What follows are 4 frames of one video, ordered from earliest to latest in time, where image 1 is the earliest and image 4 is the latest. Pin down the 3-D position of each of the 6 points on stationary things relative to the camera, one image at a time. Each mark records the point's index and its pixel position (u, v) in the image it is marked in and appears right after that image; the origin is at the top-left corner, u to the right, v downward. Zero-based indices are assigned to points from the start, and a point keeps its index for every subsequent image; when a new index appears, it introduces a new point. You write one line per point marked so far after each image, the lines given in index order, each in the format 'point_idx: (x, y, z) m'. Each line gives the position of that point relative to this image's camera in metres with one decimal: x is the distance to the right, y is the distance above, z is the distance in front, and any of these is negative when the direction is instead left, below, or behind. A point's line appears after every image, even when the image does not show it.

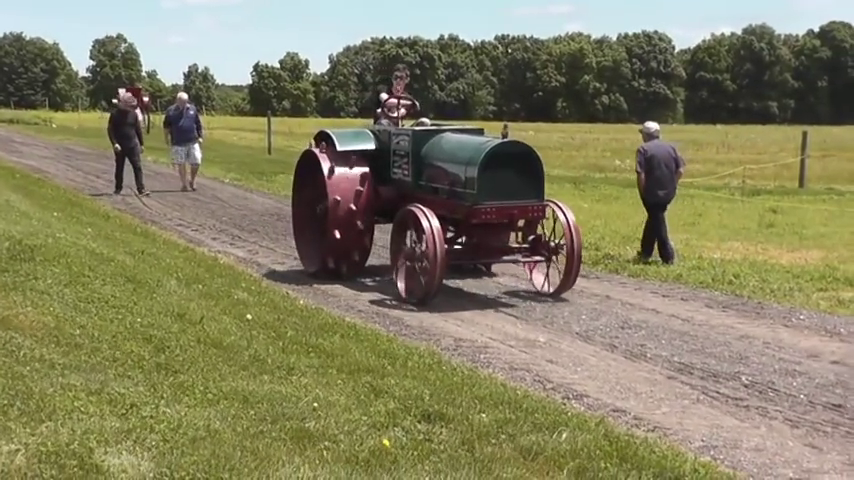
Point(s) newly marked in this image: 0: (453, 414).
0: (+0.1, -0.9, +6.9) m
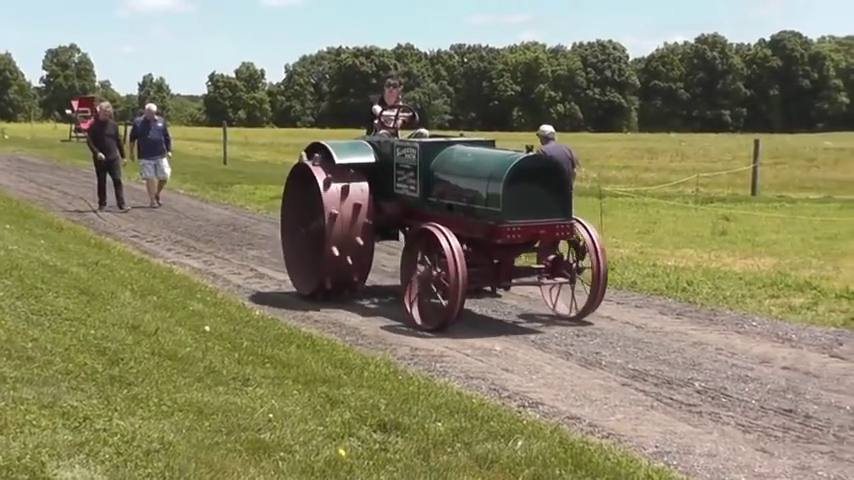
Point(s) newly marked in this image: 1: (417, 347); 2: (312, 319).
0: (-0.1, -1.0, +6.9) m
1: (-0.1, -0.8, +9.3) m
2: (-0.9, -0.6, +10.2) m
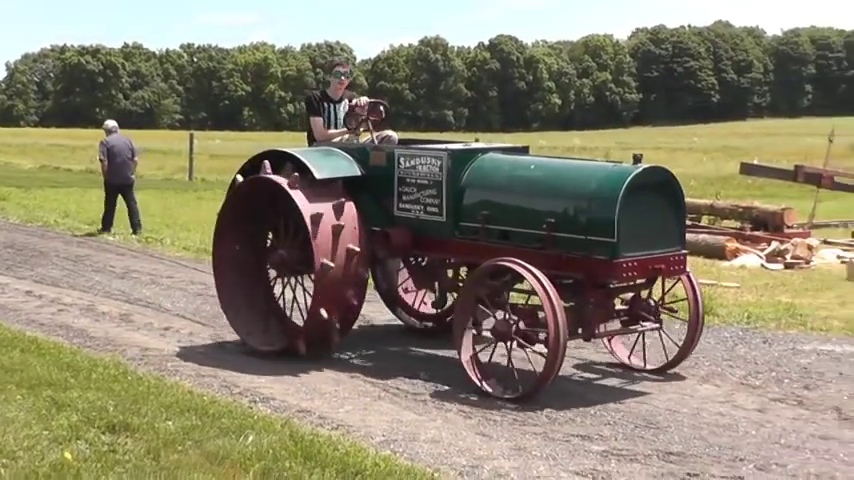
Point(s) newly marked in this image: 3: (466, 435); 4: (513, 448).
0: (-1.5, -1.0, +6.9) m
1: (-2.0, -0.8, +9.2) m
2: (-3.0, -0.6, +10.0) m
3: (+0.2, -1.1, +7.2) m
4: (+0.5, -1.1, +7.0) m
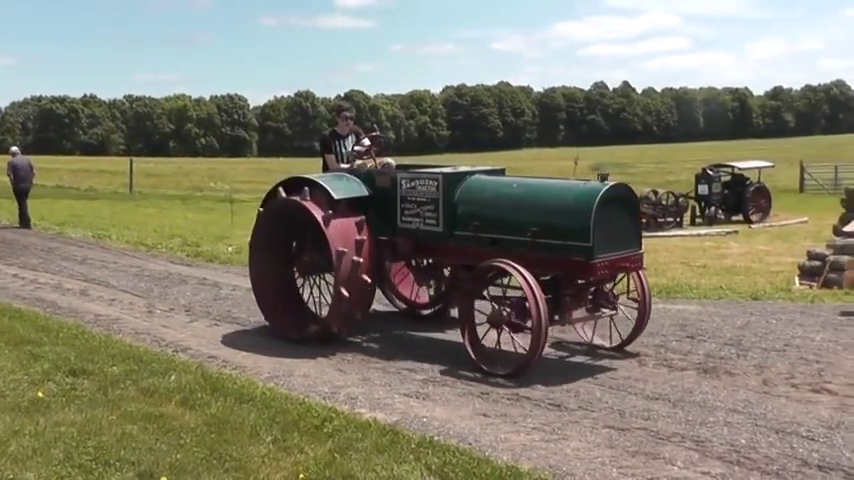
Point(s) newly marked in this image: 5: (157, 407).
0: (-2.5, -0.9, +9.9) m
1: (-3.1, -0.8, +12.2) m
2: (-4.2, -0.7, +12.9) m
3: (-0.8, -1.0, +10.3) m
4: (-0.5, -1.1, +10.1) m
5: (-1.9, -1.0, +9.1) m
